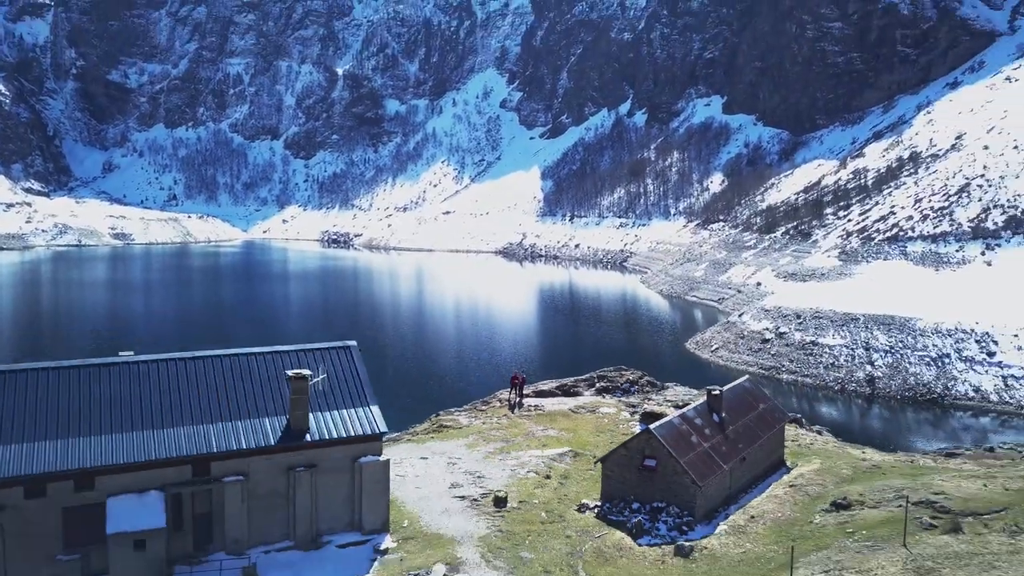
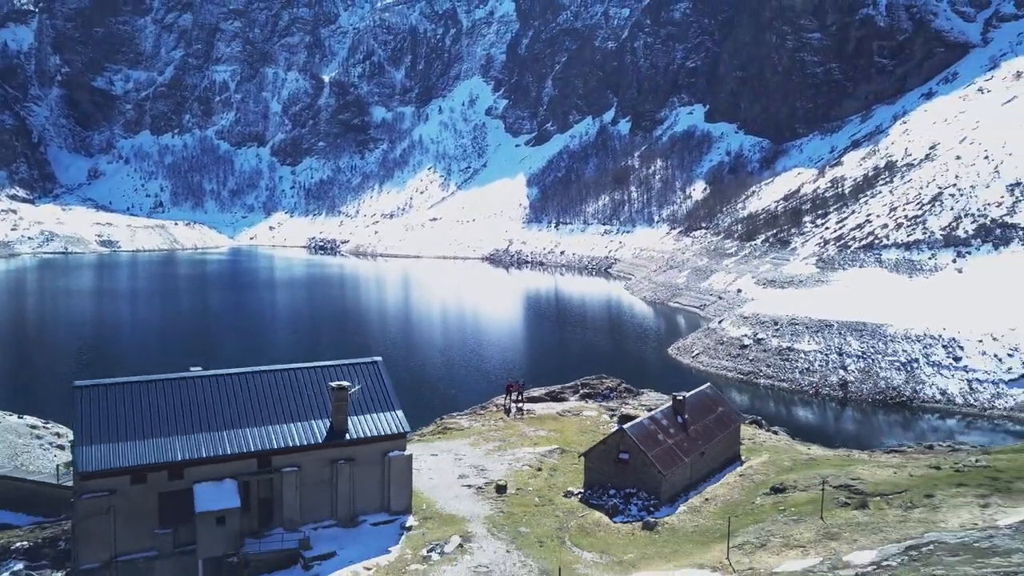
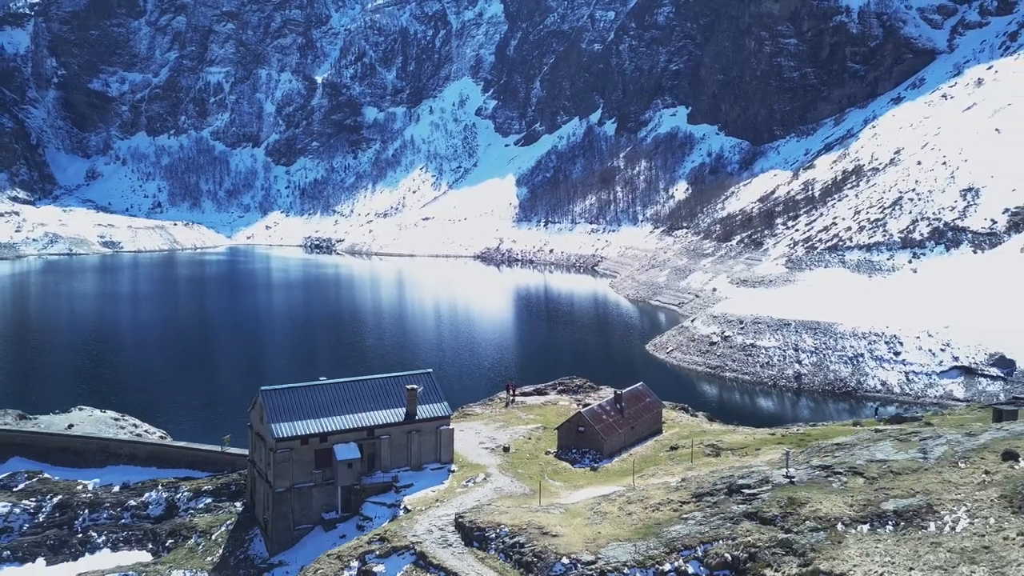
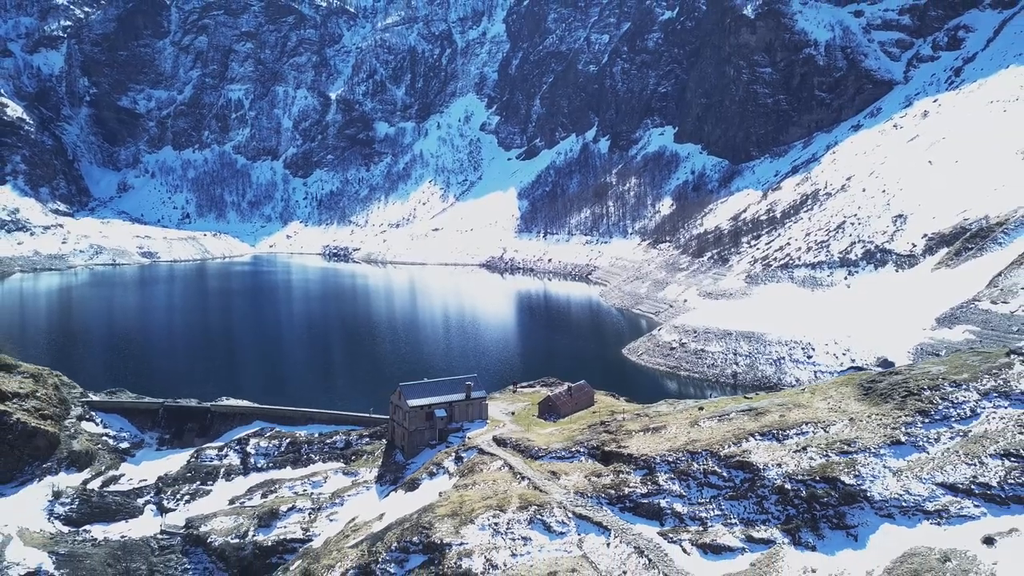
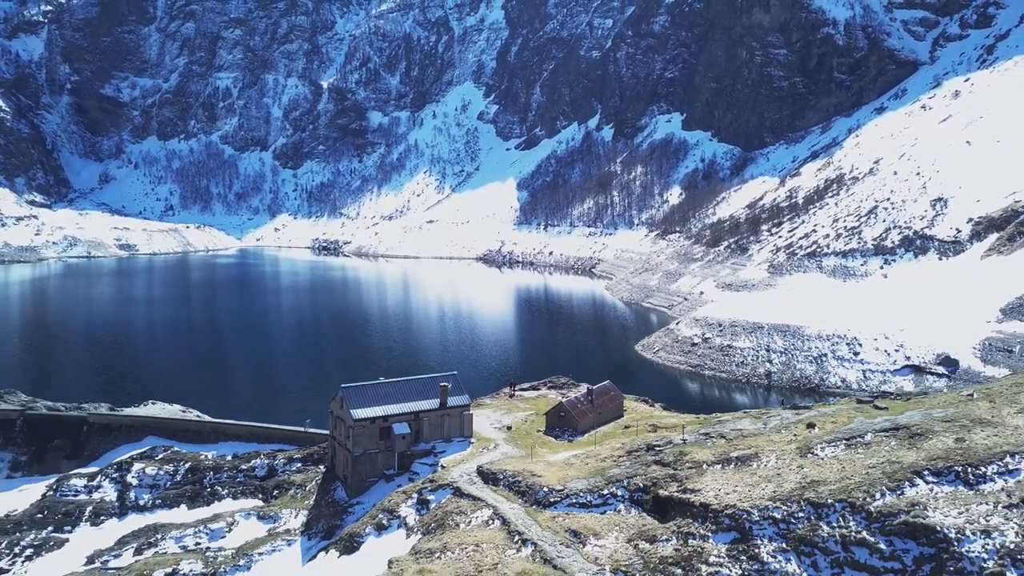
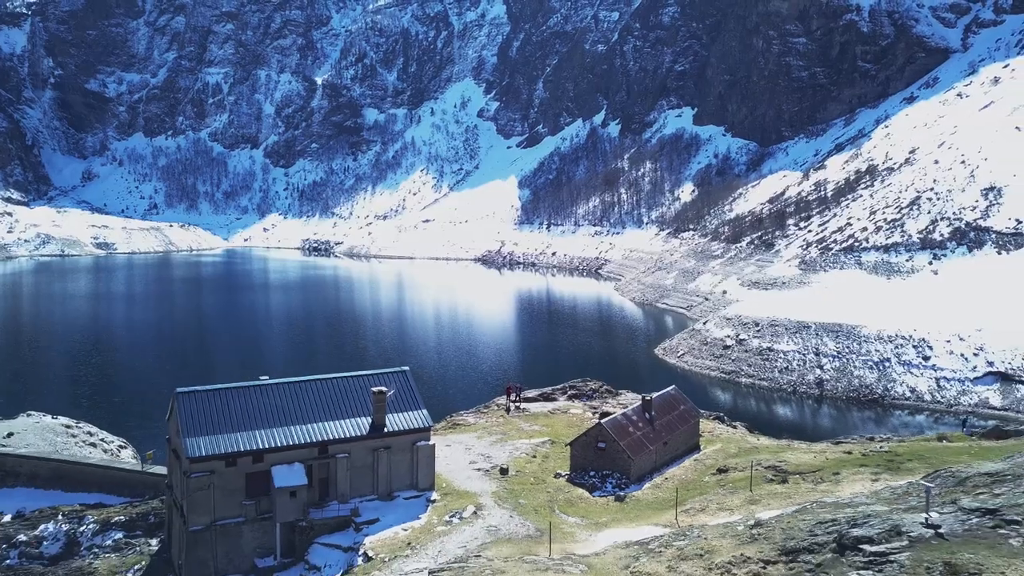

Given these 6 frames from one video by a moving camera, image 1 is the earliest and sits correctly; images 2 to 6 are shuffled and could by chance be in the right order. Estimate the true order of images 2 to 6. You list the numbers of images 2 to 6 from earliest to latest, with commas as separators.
2, 6, 3, 5, 4
